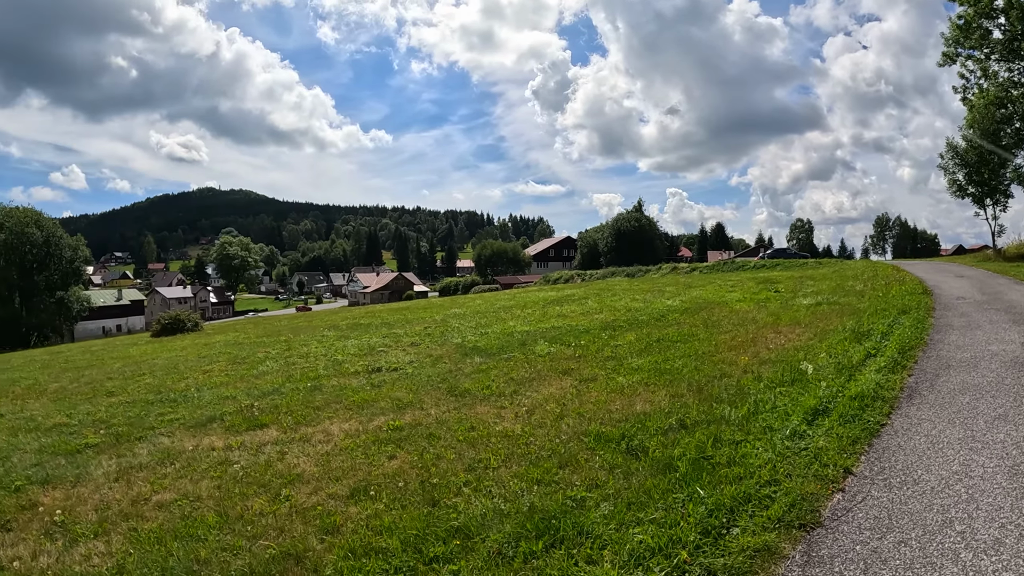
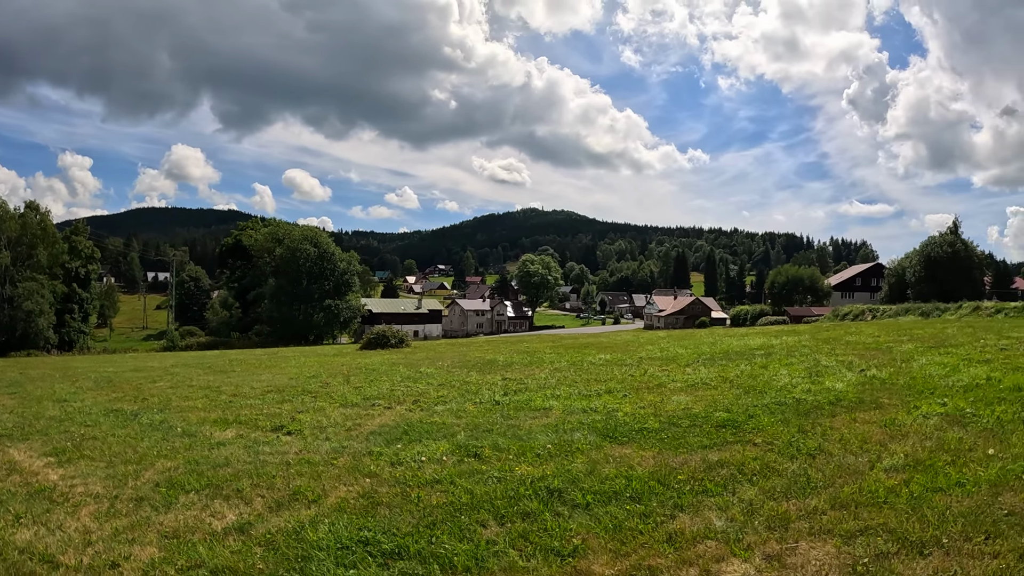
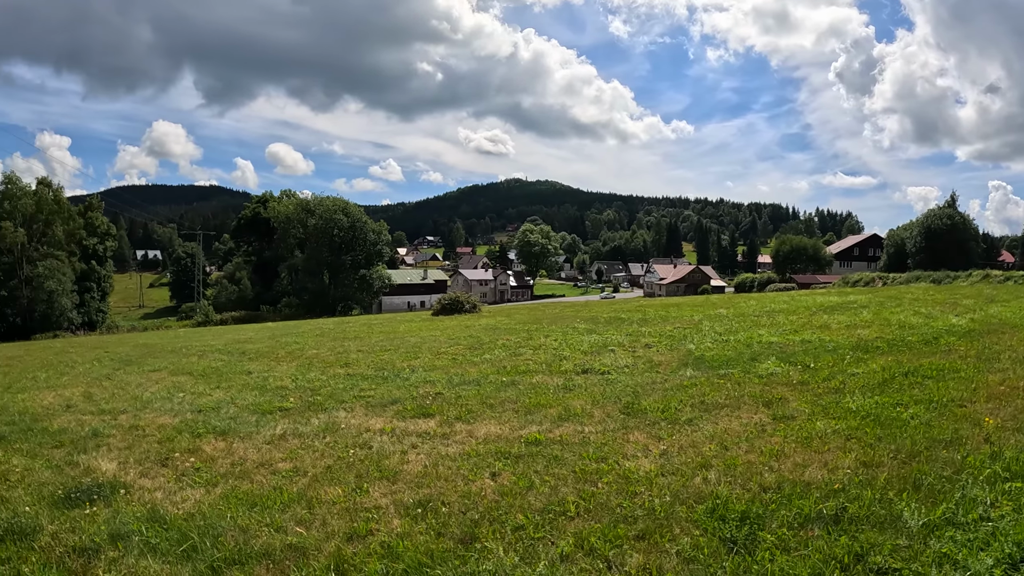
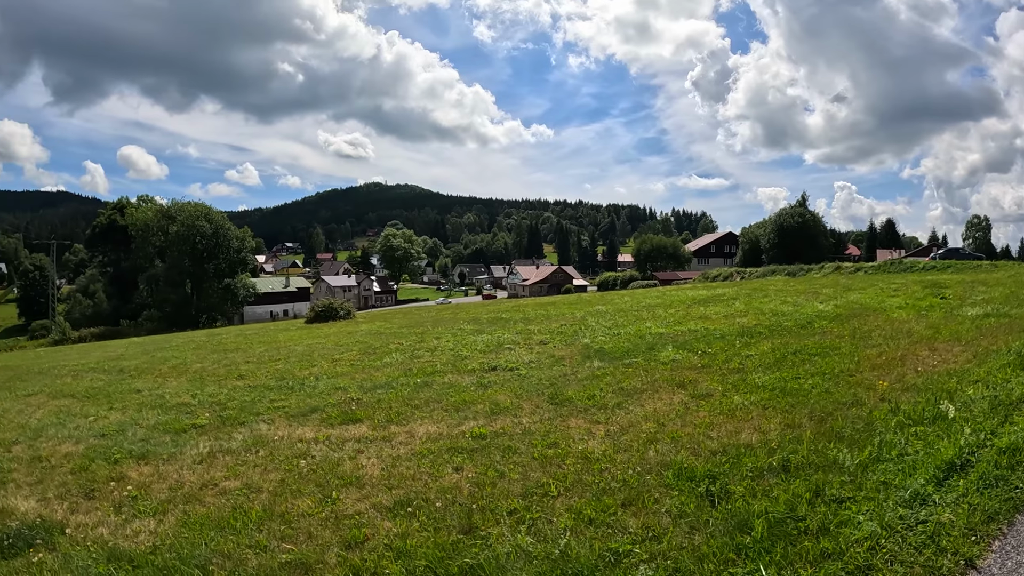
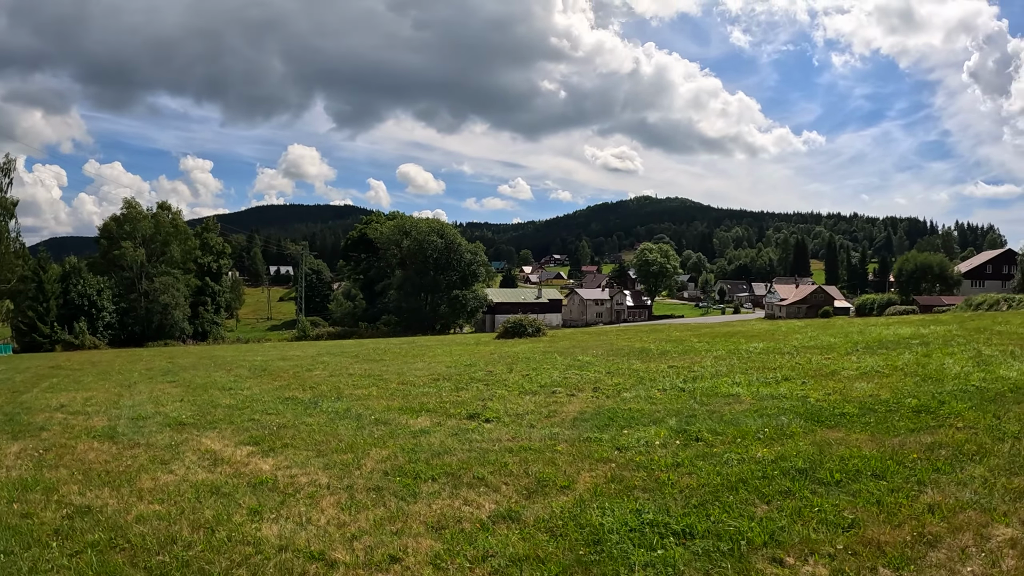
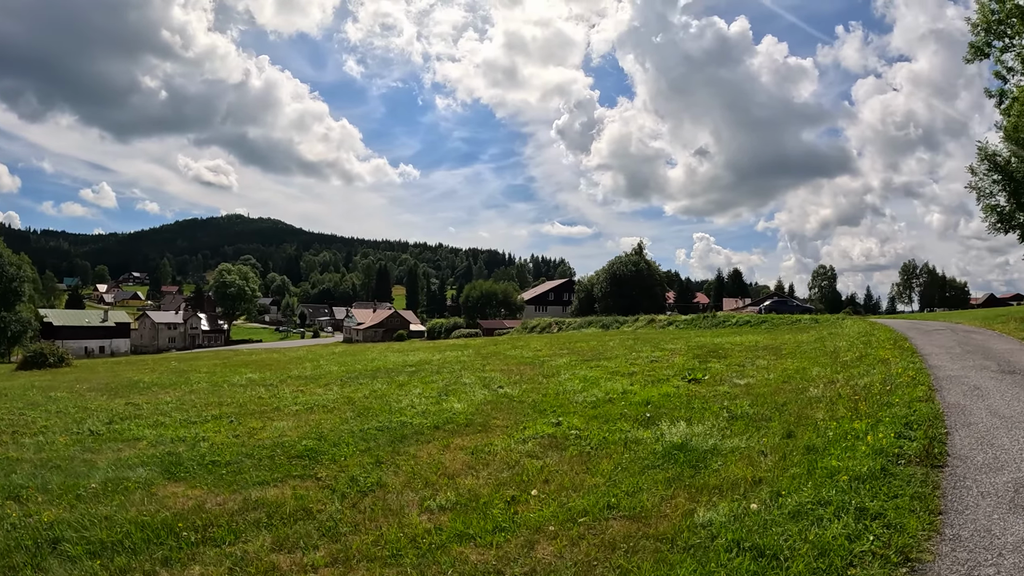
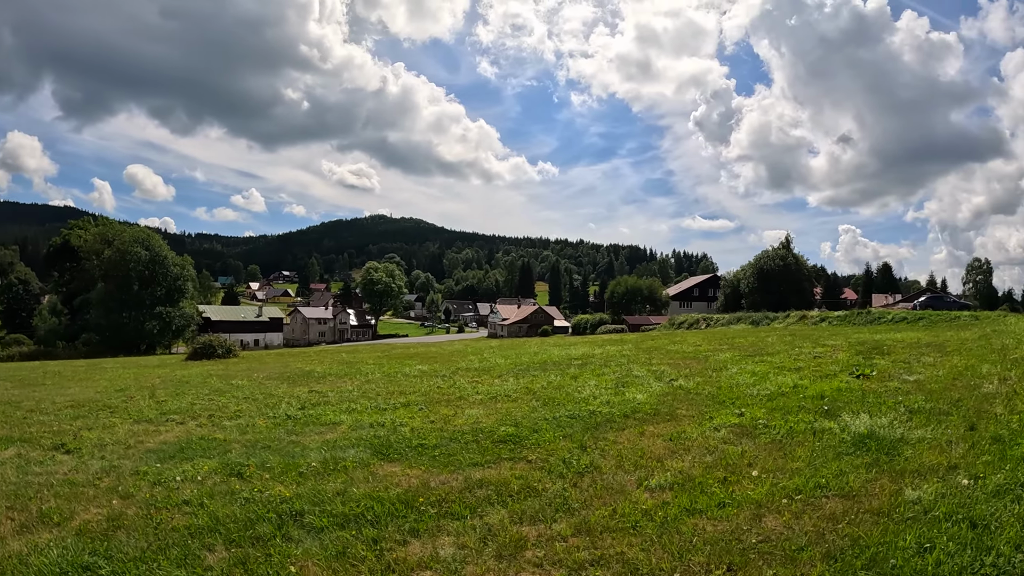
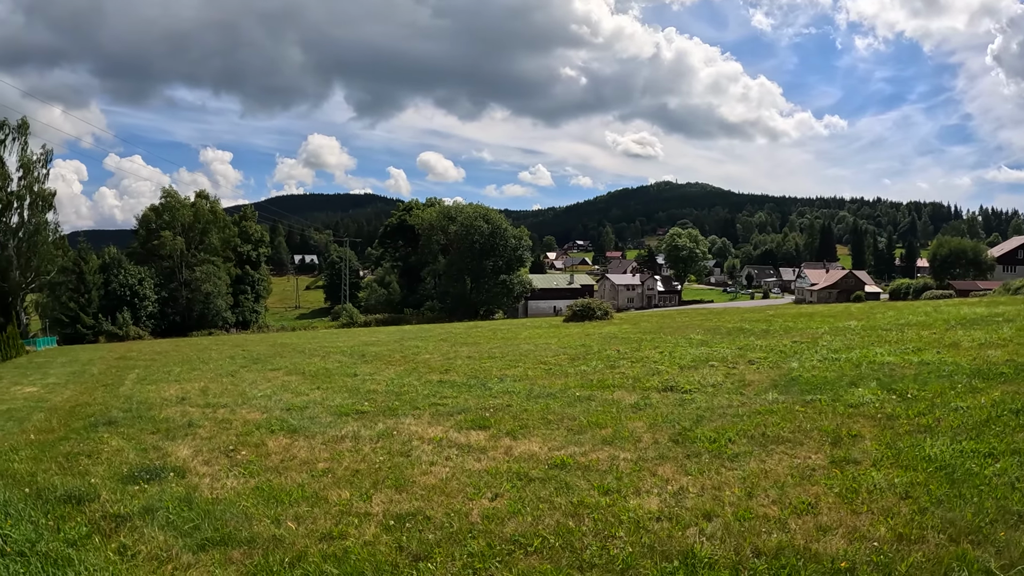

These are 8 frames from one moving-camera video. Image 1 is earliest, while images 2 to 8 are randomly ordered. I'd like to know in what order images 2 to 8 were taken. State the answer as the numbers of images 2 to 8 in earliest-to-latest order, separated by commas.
4, 3, 8, 5, 2, 7, 6
